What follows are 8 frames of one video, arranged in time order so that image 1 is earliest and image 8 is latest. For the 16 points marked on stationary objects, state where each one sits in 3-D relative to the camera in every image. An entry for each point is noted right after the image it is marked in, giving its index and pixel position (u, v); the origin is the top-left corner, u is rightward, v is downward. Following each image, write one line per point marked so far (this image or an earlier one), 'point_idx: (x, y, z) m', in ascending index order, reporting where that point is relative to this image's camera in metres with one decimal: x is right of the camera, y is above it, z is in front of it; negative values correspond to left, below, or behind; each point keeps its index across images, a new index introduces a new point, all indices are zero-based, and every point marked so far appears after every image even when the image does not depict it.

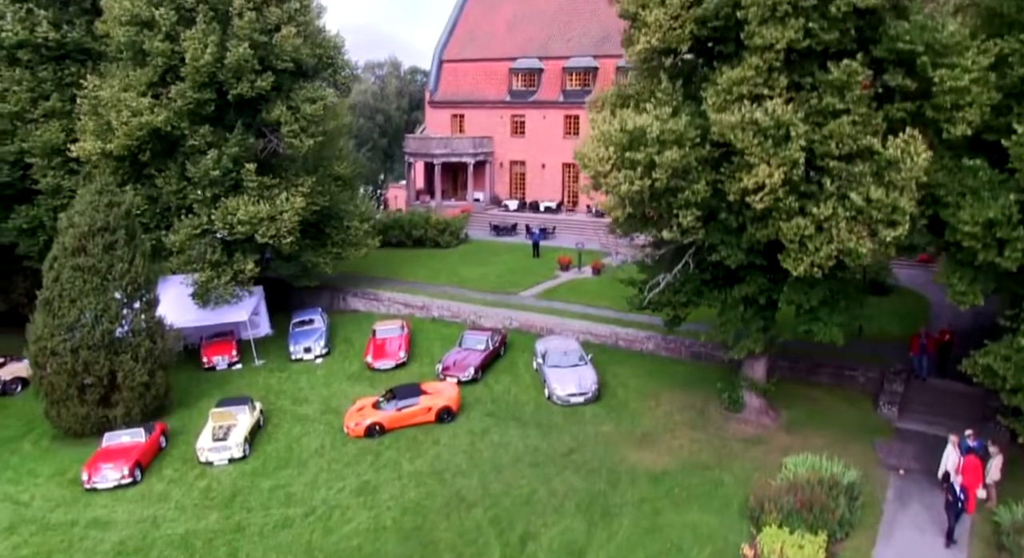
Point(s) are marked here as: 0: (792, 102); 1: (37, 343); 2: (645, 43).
0: (+5.4, +3.4, +14.1) m
1: (-12.6, -1.7, +19.3) m
2: (+2.8, +5.0, +15.3) m
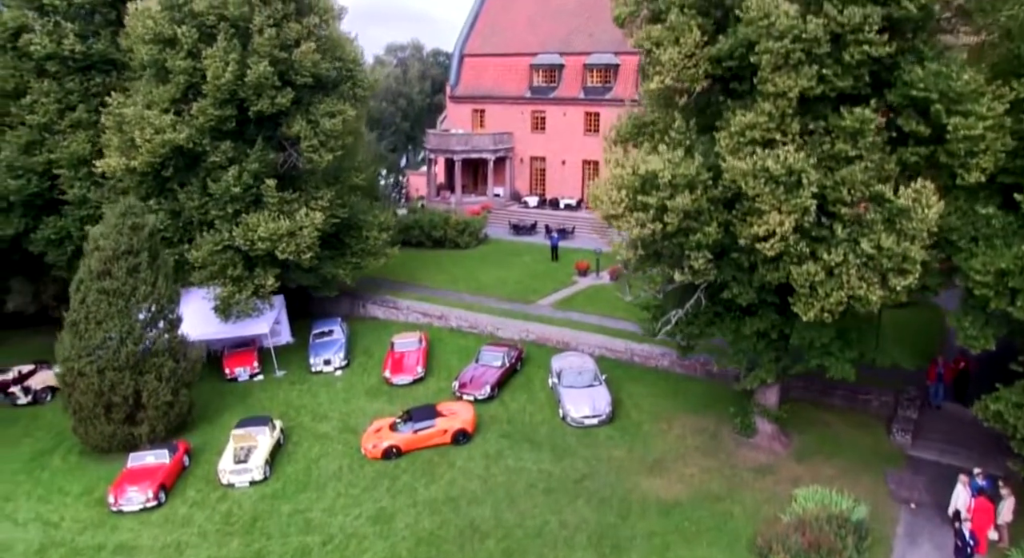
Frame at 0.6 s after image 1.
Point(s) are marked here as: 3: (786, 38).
0: (+5.7, +2.5, +14.1) m
1: (-12.3, -2.3, +19.9) m
2: (+3.1, +4.2, +15.3) m
3: (+5.0, +4.3, +13.3) m
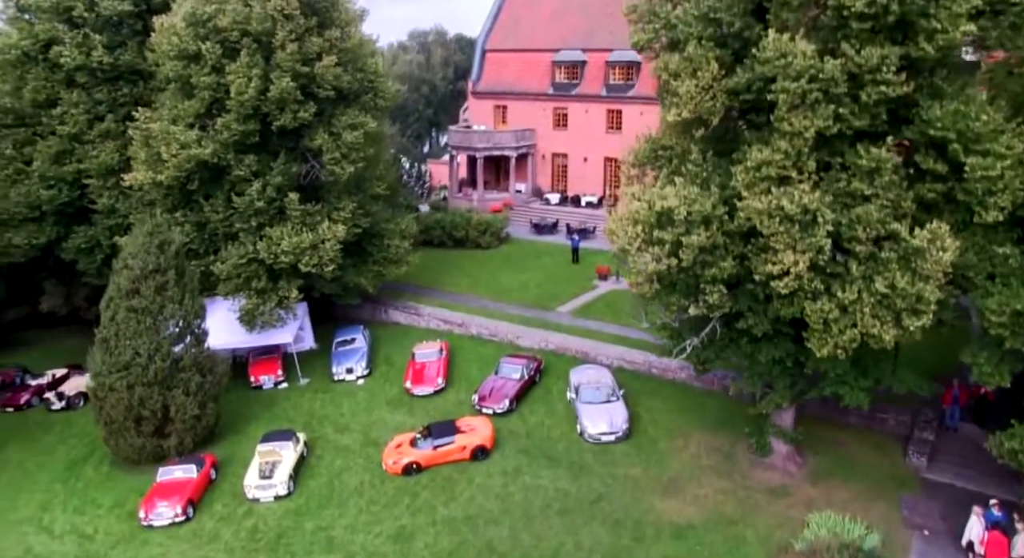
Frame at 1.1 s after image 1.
0: (+6.0, +1.8, +14.1) m
1: (-11.8, -2.8, +20.6) m
2: (+3.5, +3.5, +15.4) m
3: (+5.3, +3.6, +13.3) m
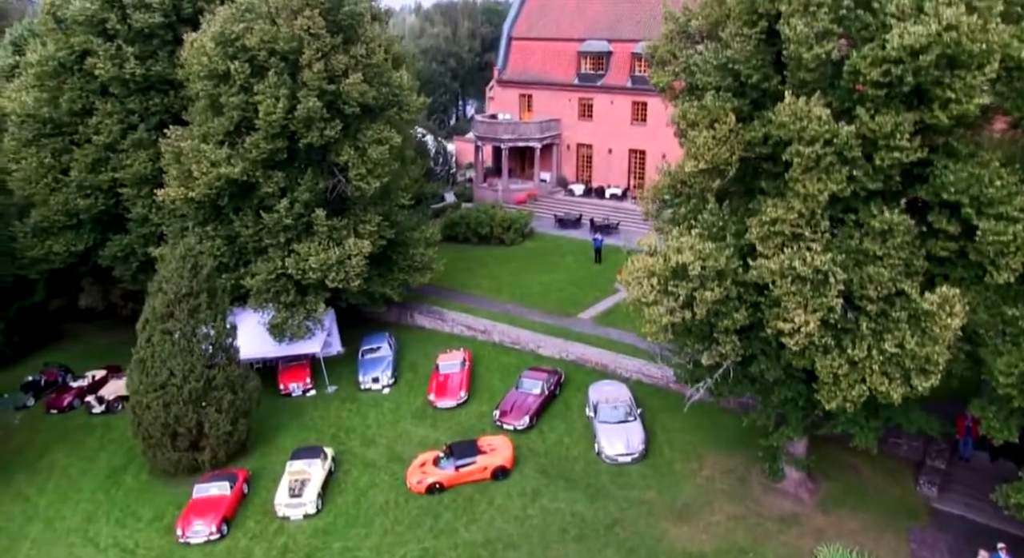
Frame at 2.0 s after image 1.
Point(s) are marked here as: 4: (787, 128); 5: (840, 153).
0: (+6.3, +0.7, +14.4) m
1: (-11.2, -3.5, +21.6) m
2: (+3.9, +2.5, +15.6) m
3: (+5.7, +2.5, +13.5) m
4: (+5.2, +2.8, +13.7) m
5: (+6.1, +2.3, +13.6) m
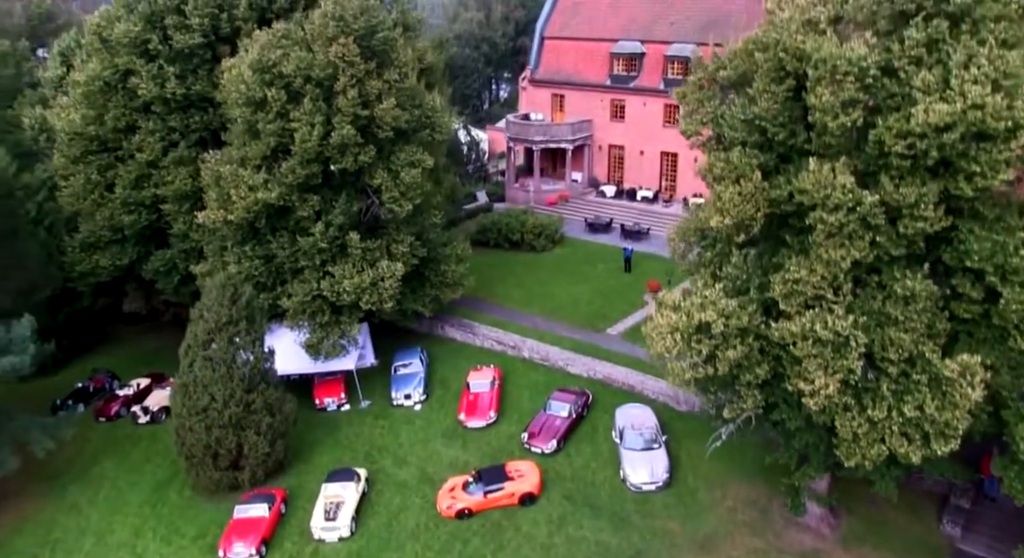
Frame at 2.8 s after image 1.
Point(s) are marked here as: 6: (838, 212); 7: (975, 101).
0: (+6.8, -0.5, +14.5) m
1: (-10.4, -4.3, +22.7) m
2: (+4.5, +1.3, +15.8) m
3: (+6.2, +1.3, +13.6) m
4: (+5.7, +1.6, +13.9) m
5: (+6.6, +1.1, +13.7) m
6: (+6.1, +1.3, +13.6) m
7: (+7.7, +2.9, +12.1) m
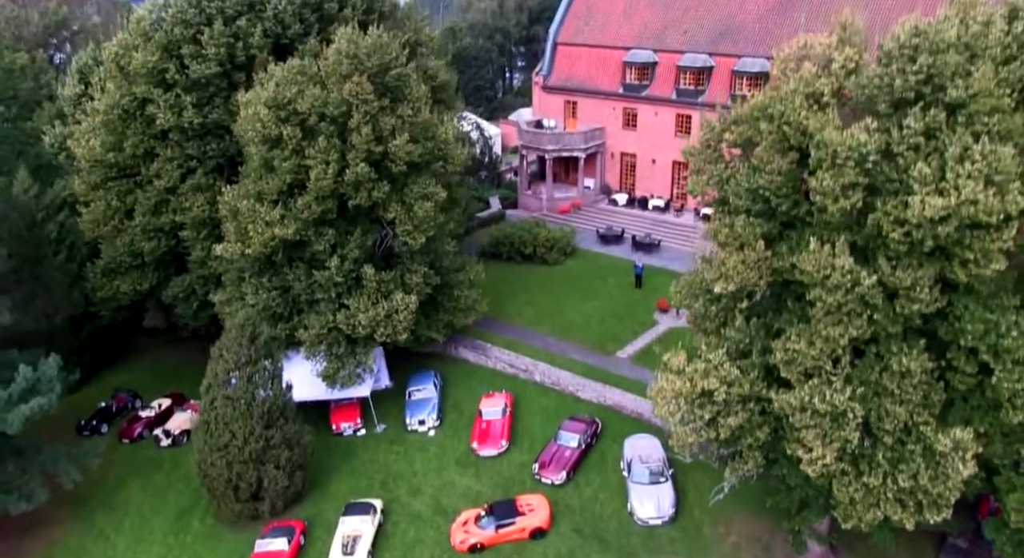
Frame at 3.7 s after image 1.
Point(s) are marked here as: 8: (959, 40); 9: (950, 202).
0: (+7.0, -1.9, +15.0) m
1: (-10.1, -5.6, +23.5) m
2: (+4.7, -0.1, +16.3) m
3: (+6.3, -0.2, +14.1) m
4: (+5.9, +0.1, +14.3) m
5: (+6.8, -0.4, +14.2) m
6: (+6.3, -0.2, +14.1) m
7: (+7.9, +1.4, +12.5) m
8: (+8.3, +4.4, +13.5) m
9: (+7.6, +1.4, +12.7) m
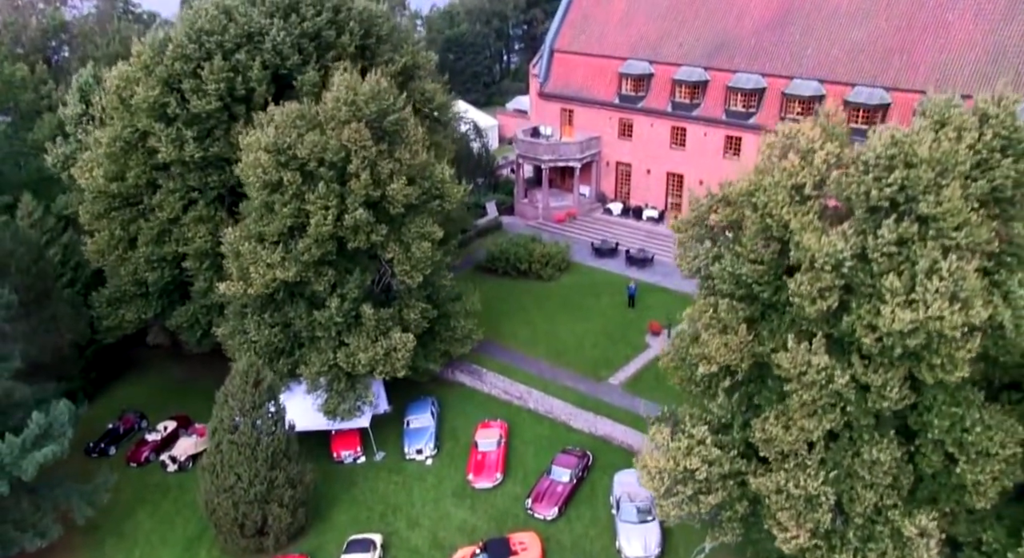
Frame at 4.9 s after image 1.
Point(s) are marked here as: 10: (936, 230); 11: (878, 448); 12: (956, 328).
0: (+6.9, -3.9, +15.9) m
1: (-10.3, -7.2, +24.5) m
2: (+4.5, -2.0, +17.1) m
3: (+6.2, -2.2, +14.9) m
4: (+5.7, -1.8, +15.1) m
5: (+6.6, -2.3, +15.0) m
6: (+6.1, -2.2, +14.9) m
7: (+7.7, -0.6, +13.3) m
8: (+8.2, +2.4, +14.2) m
9: (+7.5, -0.7, +13.5) m
10: (+8.2, +0.9, +14.0) m
11: (+7.6, -3.5, +15.1) m
12: (+8.1, -0.8, +13.3) m
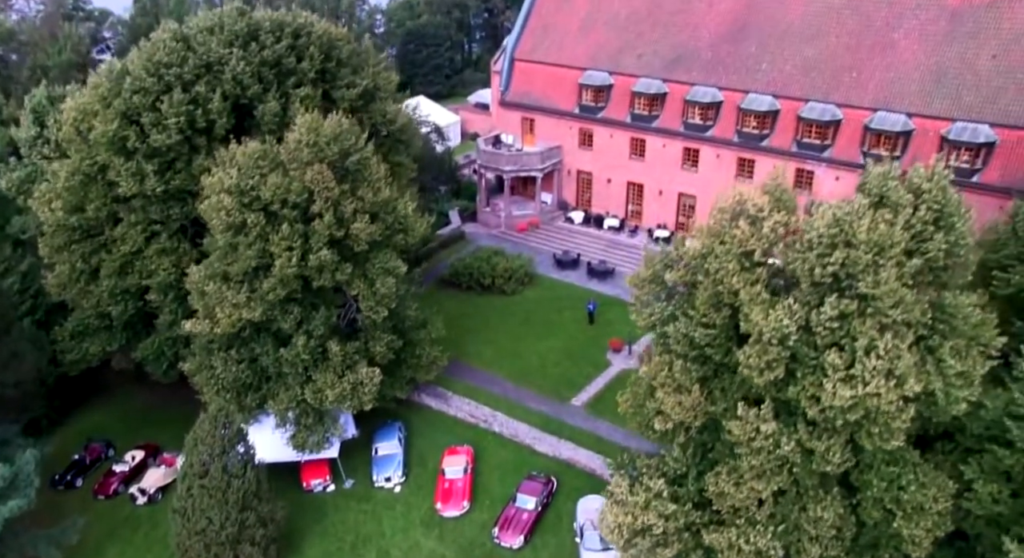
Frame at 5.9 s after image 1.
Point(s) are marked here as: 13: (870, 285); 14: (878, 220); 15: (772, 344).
0: (+6.1, -5.4, +16.9) m
1: (-11.4, -8.8, +24.7) m
2: (+3.7, -3.5, +17.9) m
3: (+5.4, -3.7, +15.8) m
4: (+5.0, -3.4, +16.0) m
5: (+5.9, -3.9, +16.0) m
6: (+5.4, -3.7, +15.8) m
7: (+7.0, -2.2, +14.3) m
8: (+7.4, +0.9, +15.1) m
9: (+6.8, -2.2, +14.4) m
10: (+7.4, -0.6, +14.9) m
11: (+6.9, -5.0, +16.2) m
12: (+7.4, -2.4, +14.3) m
13: (+7.3, -0.1, +14.9) m
14: (+7.7, +1.3, +15.4) m
15: (+5.5, -1.3, +15.4) m
